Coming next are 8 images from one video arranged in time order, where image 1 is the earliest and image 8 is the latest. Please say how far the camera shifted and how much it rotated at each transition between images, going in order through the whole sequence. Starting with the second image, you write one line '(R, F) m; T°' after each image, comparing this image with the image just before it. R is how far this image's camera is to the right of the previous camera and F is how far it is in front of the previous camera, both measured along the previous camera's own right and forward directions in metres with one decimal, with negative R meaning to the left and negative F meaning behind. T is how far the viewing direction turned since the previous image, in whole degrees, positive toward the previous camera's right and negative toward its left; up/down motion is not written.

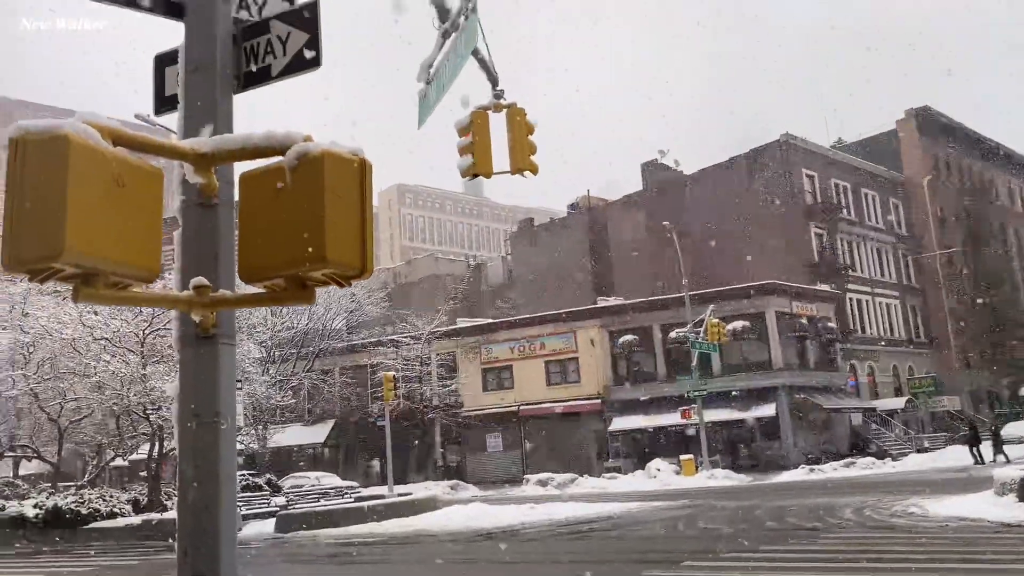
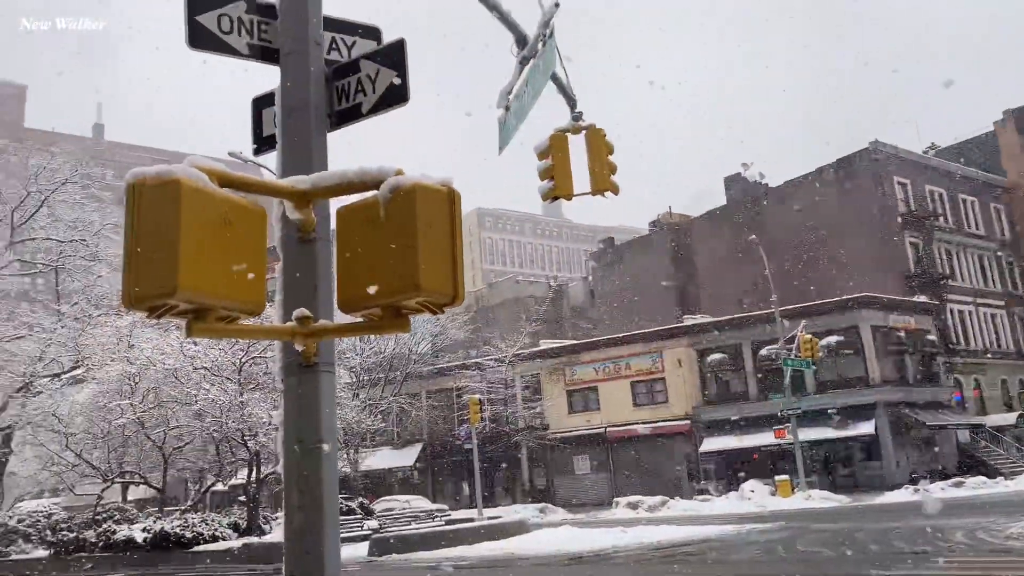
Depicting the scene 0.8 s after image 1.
(0.0, 0.0) m; -6°
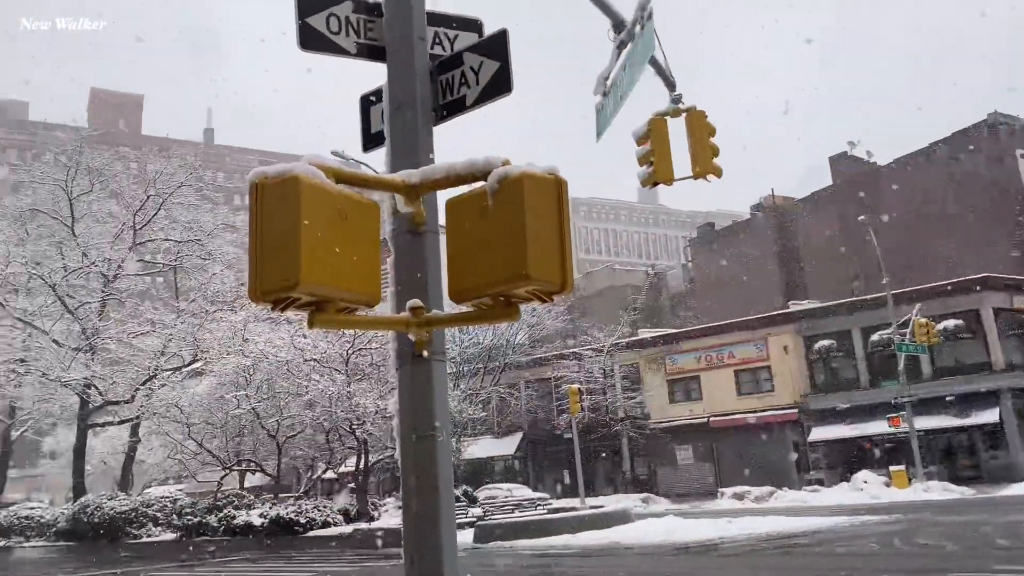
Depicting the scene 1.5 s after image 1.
(0.0, 0.0) m; -7°
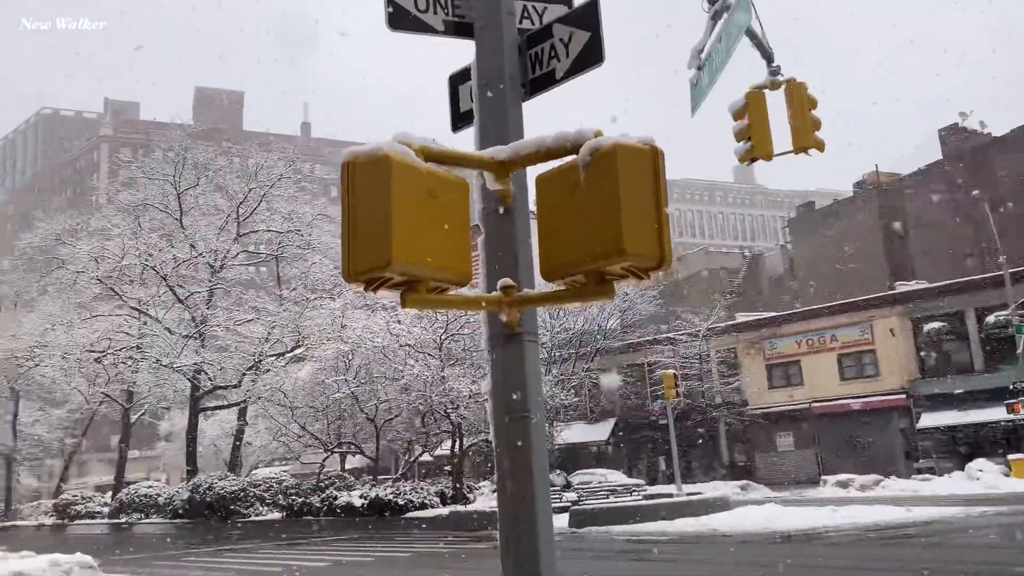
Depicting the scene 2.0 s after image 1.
(0.0, +0.1) m; -6°
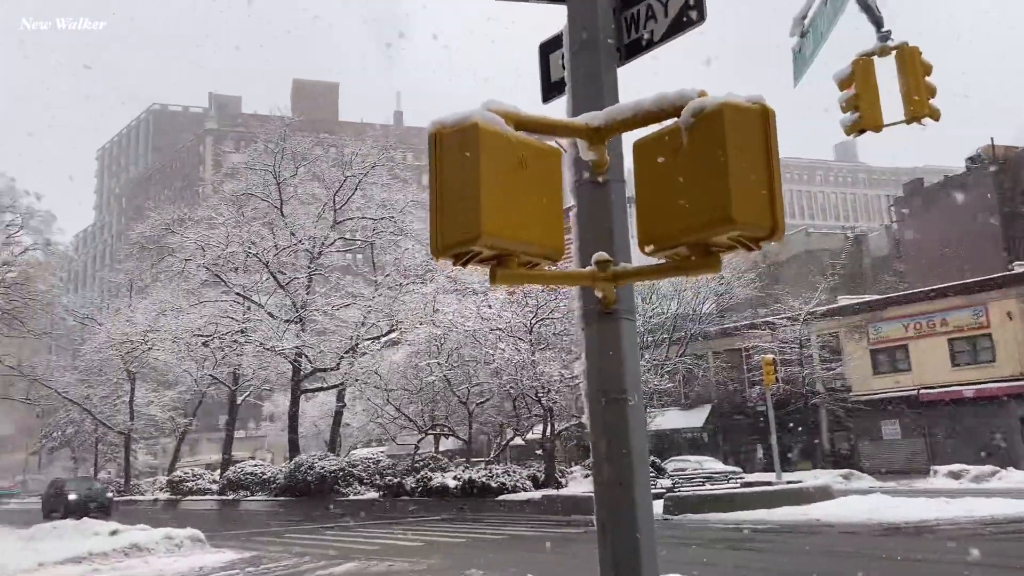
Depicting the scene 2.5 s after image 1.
(0.0, +0.1) m; -6°
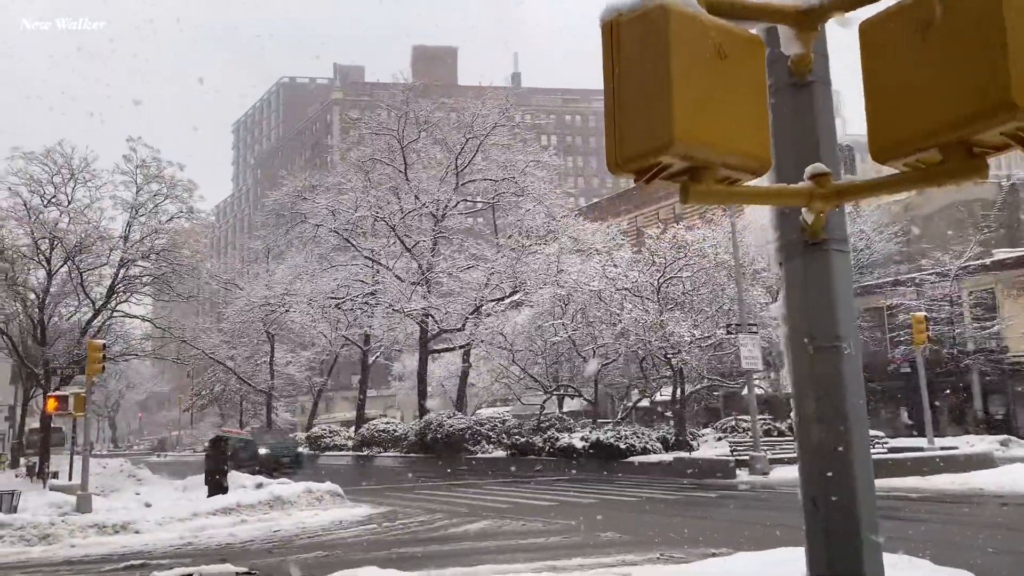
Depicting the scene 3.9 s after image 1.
(-0.2, +0.4) m; -8°
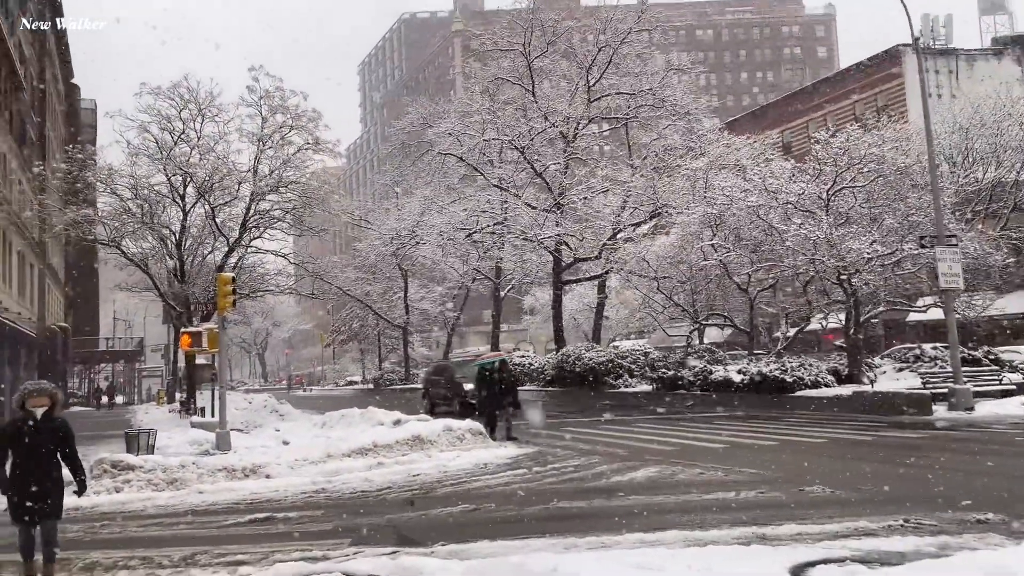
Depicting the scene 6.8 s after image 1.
(-0.5, +1.9) m; -9°
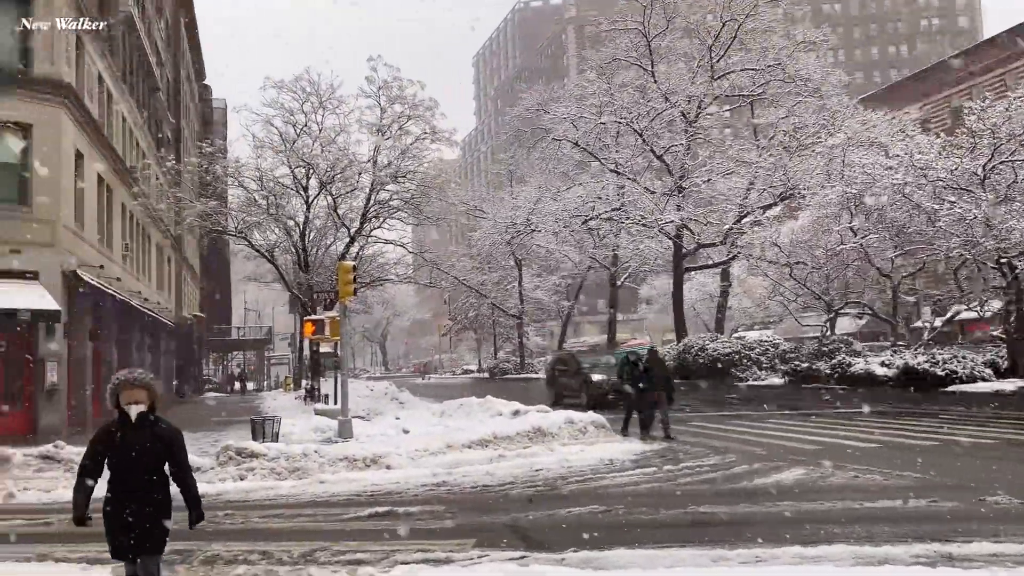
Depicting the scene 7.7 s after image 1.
(-0.2, +0.6) m; -8°
